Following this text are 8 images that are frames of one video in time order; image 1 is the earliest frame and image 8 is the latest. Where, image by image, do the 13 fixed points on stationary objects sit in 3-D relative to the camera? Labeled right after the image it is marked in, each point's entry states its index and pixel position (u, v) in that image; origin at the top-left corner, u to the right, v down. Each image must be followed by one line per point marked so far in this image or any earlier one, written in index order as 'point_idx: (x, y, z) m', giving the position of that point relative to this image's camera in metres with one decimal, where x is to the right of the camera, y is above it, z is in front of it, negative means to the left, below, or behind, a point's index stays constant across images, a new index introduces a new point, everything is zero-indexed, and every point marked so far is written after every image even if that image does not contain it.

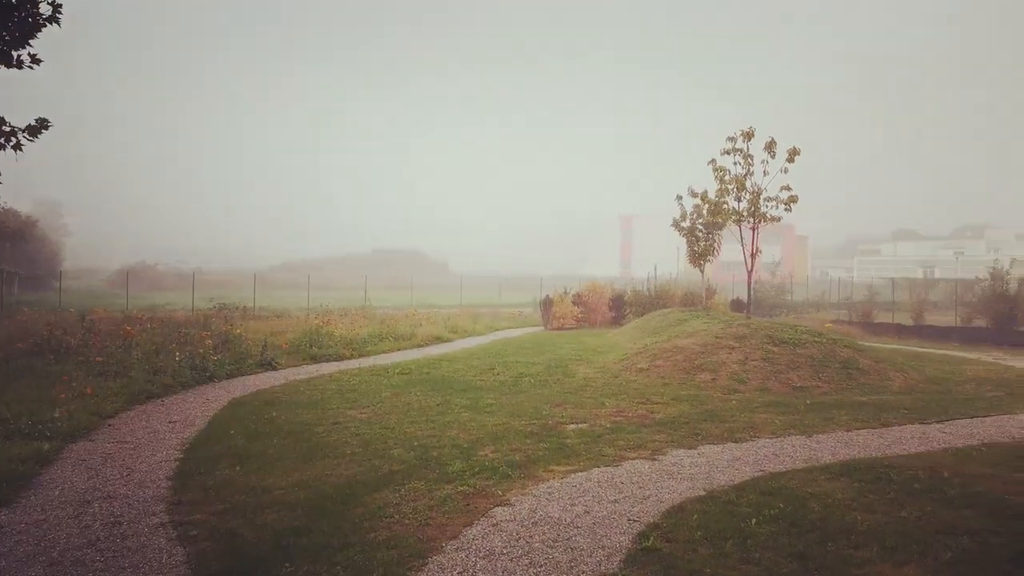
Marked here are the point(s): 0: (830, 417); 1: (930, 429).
0: (+4.1, -1.7, +7.8) m
1: (+4.5, -1.6, +6.4) m
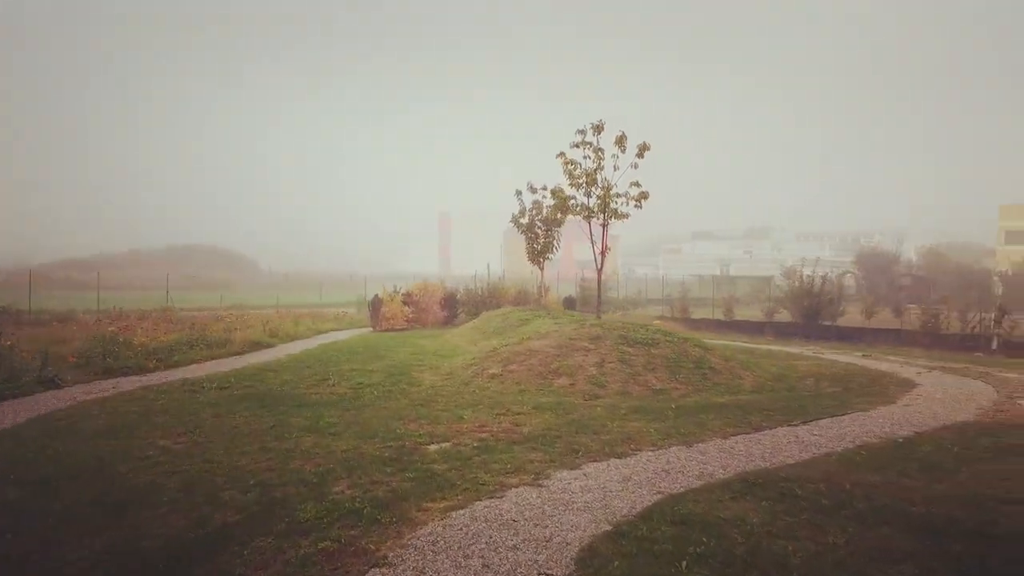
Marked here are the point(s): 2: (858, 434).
0: (+2.4, -1.7, +7.8) m
1: (+3.2, -1.7, +6.6) m
2: (+3.7, -1.6, +6.4) m
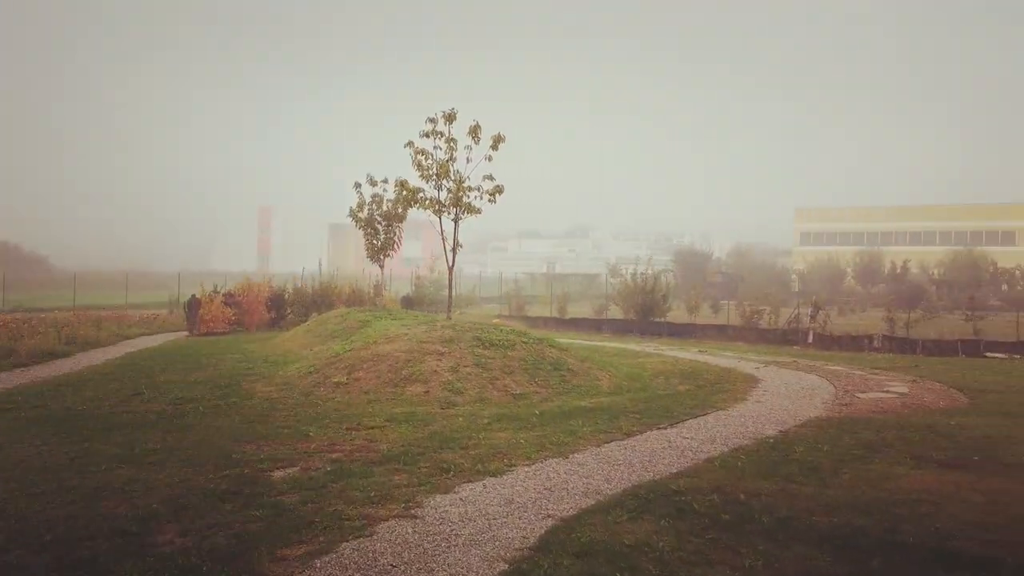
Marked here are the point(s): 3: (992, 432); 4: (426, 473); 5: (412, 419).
0: (+0.7, -1.8, +7.6) m
1: (+1.8, -1.7, +6.6) m
2: (+2.3, -1.6, +6.5) m
3: (+4.4, -1.4, +5.4) m
4: (-0.9, -2.0, +6.4) m
5: (-1.5, -1.8, +8.8) m
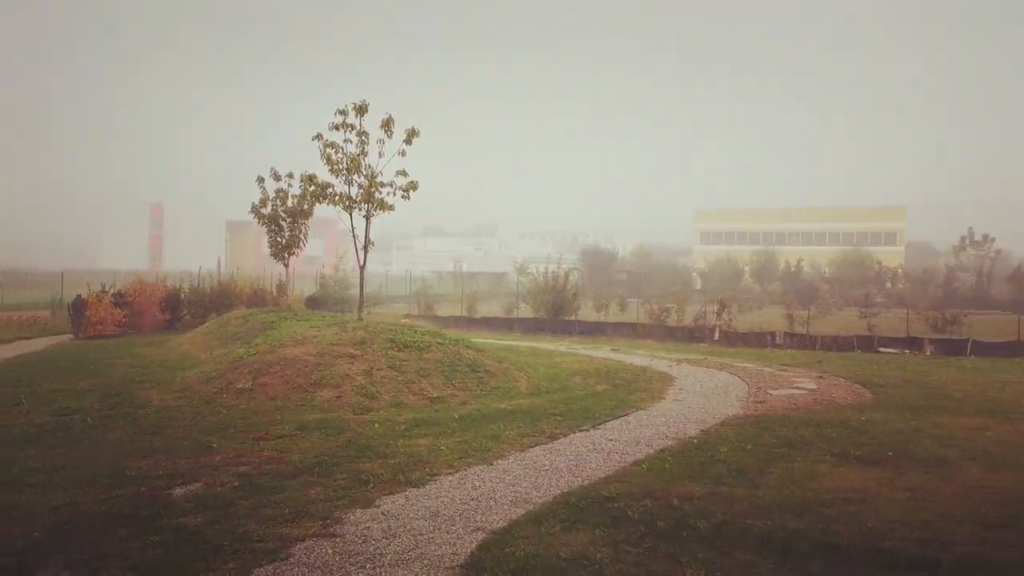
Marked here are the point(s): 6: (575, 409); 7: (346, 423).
0: (-0.2, -1.8, +7.4) m
1: (+0.9, -1.7, +6.5) m
2: (+1.5, -1.6, +6.5) m
3: (+3.7, -1.4, +5.7) m
4: (-1.7, -2.0, +6.0) m
5: (-2.6, -1.8, +8.2) m
6: (+0.9, -1.7, +8.6) m
7: (-2.4, -1.9, +8.4) m
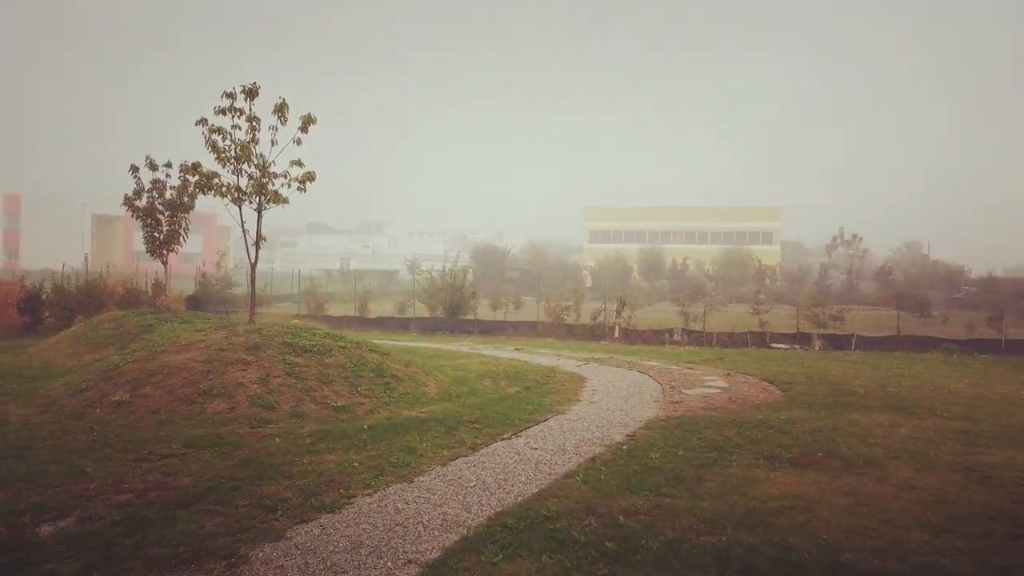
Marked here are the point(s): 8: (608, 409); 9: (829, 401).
0: (-1.2, -1.8, +6.7) m
1: (+0.1, -1.7, +6.1) m
2: (+0.7, -1.6, +6.2) m
3: (+3.0, -1.4, +5.8) m
4: (-2.4, -1.9, +5.1) m
5: (-3.7, -1.8, +7.2) m
6: (-0.3, -1.7, +8.1) m
7: (-3.5, -1.8, +7.4) m
8: (+1.3, -1.6, +8.1) m
9: (+4.0, -1.4, +7.5) m
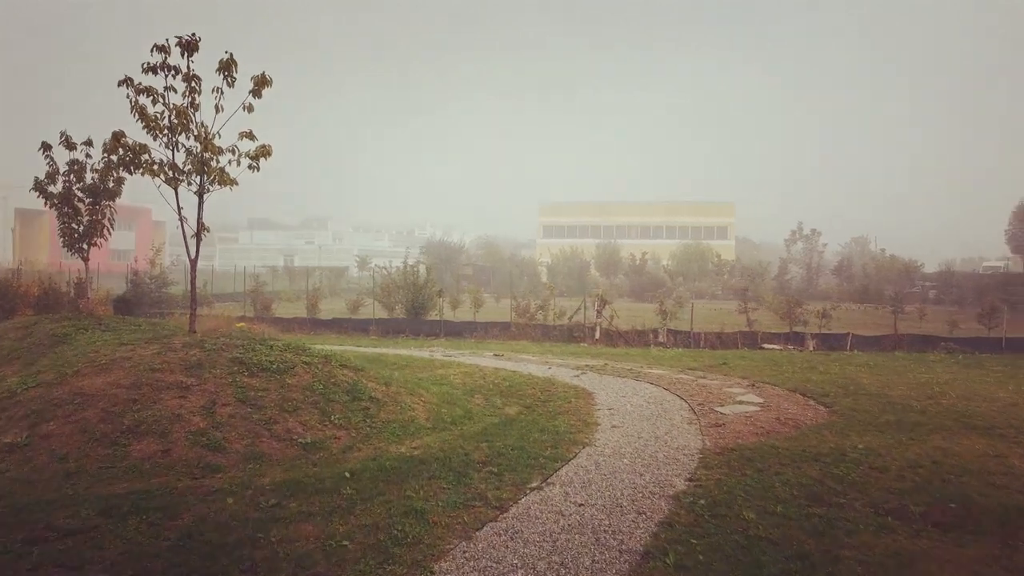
0: (-0.9, -1.9, +5.4) m
1: (+0.4, -1.8, +4.9) m
2: (+1.0, -1.7, +5.0) m
3: (+3.3, -1.5, +4.7) m
4: (-2.0, -2.1, +3.7) m
5: (-3.4, -2.0, +5.7) m
6: (-0.1, -1.9, +6.9) m
7: (-3.2, -2.1, +5.9) m
8: (+1.5, -1.7, +6.9) m
9: (+4.2, -1.4, +6.6) m
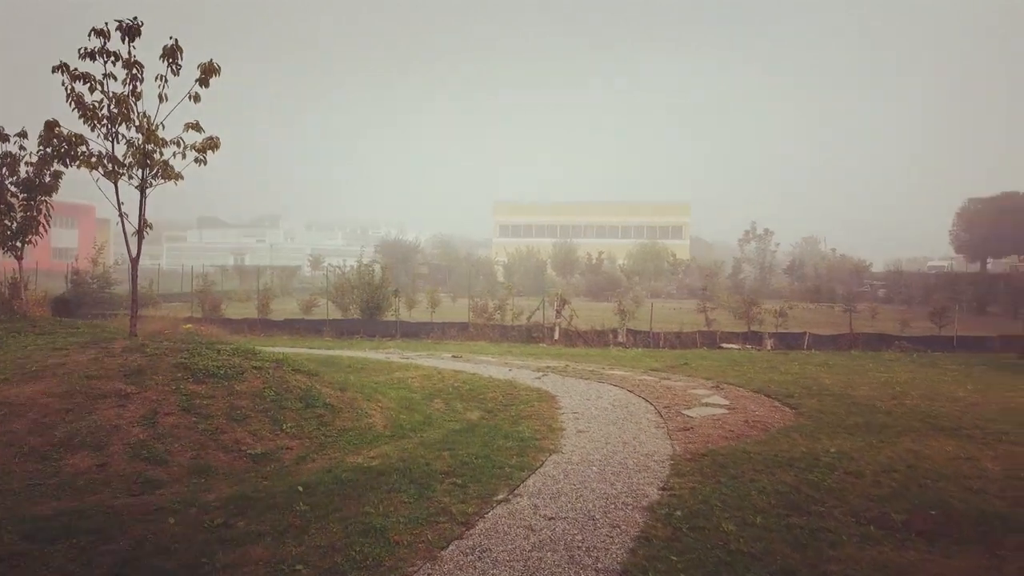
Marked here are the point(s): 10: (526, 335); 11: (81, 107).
0: (-1.2, -1.9, +5.0) m
1: (+0.2, -1.8, +4.6) m
2: (+0.7, -1.8, +4.7) m
3: (+3.0, -1.5, +4.7) m
4: (-2.1, -2.2, +3.2) m
5: (-3.7, -2.1, +5.1) m
6: (-0.5, -1.9, +6.5) m
7: (-3.5, -2.1, +5.4) m
8: (+1.1, -1.7, +6.7) m
9: (+3.8, -1.4, +6.5) m
10: (+0.5, -1.5, +19.4) m
11: (-7.0, +2.9, +9.7) m
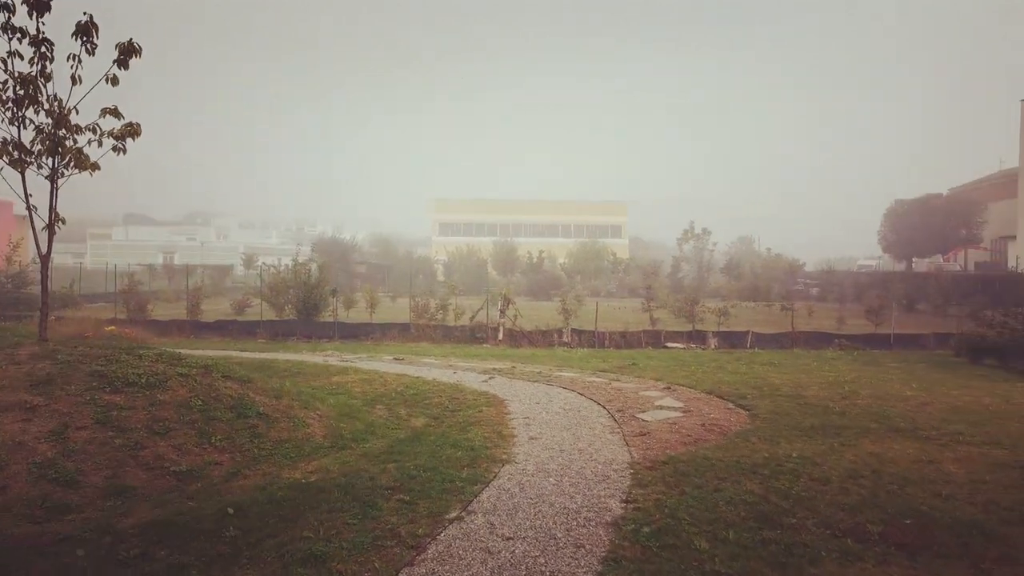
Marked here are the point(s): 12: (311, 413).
0: (-1.5, -2.0, +4.5) m
1: (-0.1, -1.8, +4.2) m
2: (+0.4, -1.8, +4.4) m
3: (+2.7, -1.5, +4.5) m
4: (-2.3, -2.2, +2.6) m
5: (-4.0, -2.1, +4.3) m
6: (-1.0, -1.9, +6.0) m
7: (-3.9, -2.1, +4.6) m
8: (+0.5, -1.7, +6.4) m
9: (+3.3, -1.4, +6.5) m
10: (-1.3, -1.5, +19.0) m
11: (-7.8, +2.9, +8.5) m
12: (-3.0, -1.9, +9.0) m
